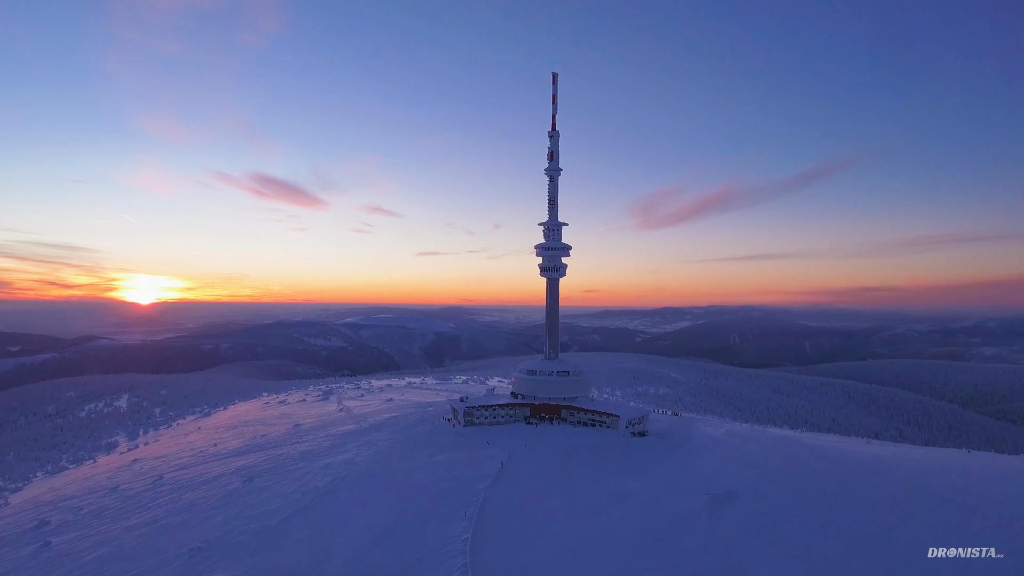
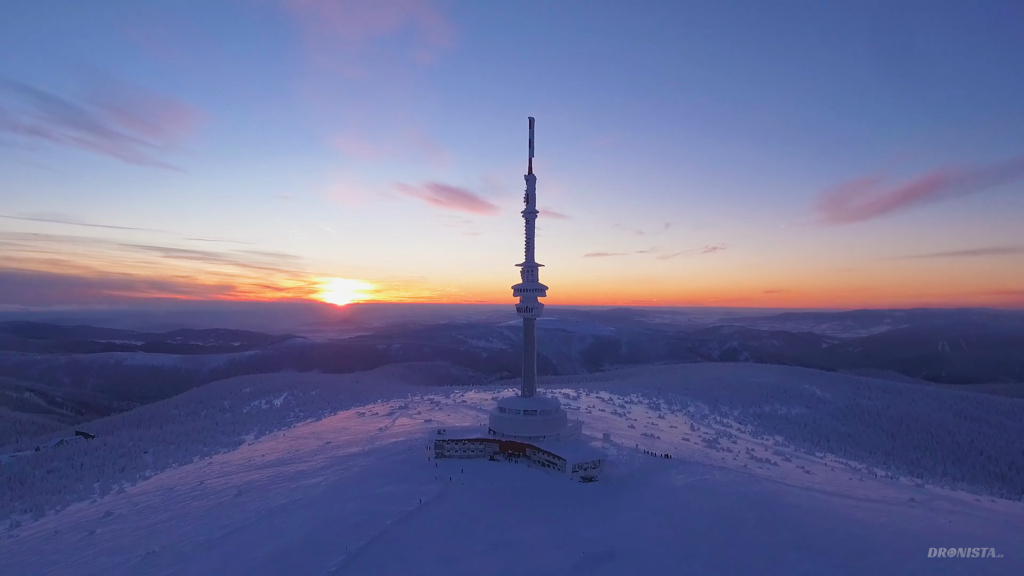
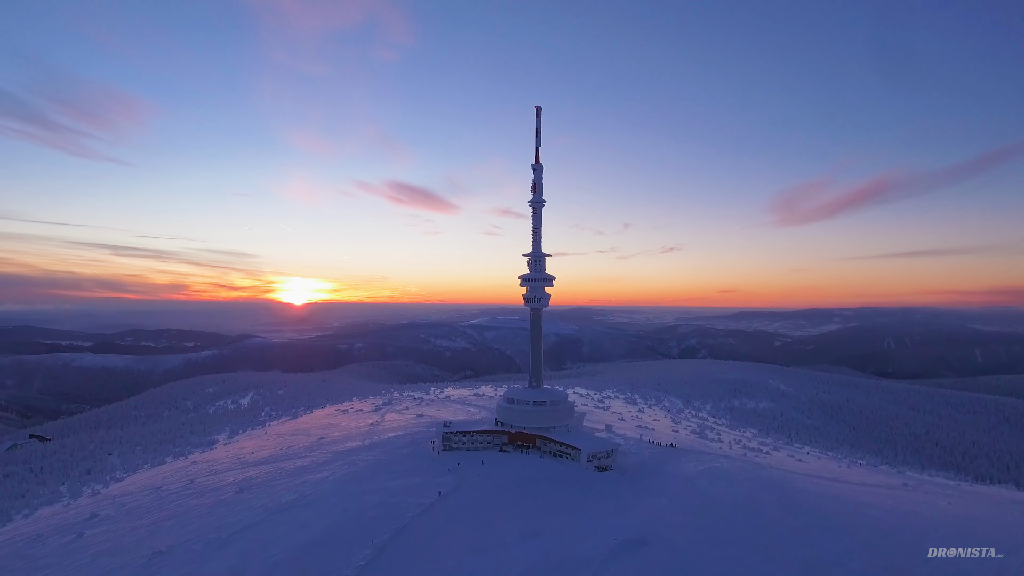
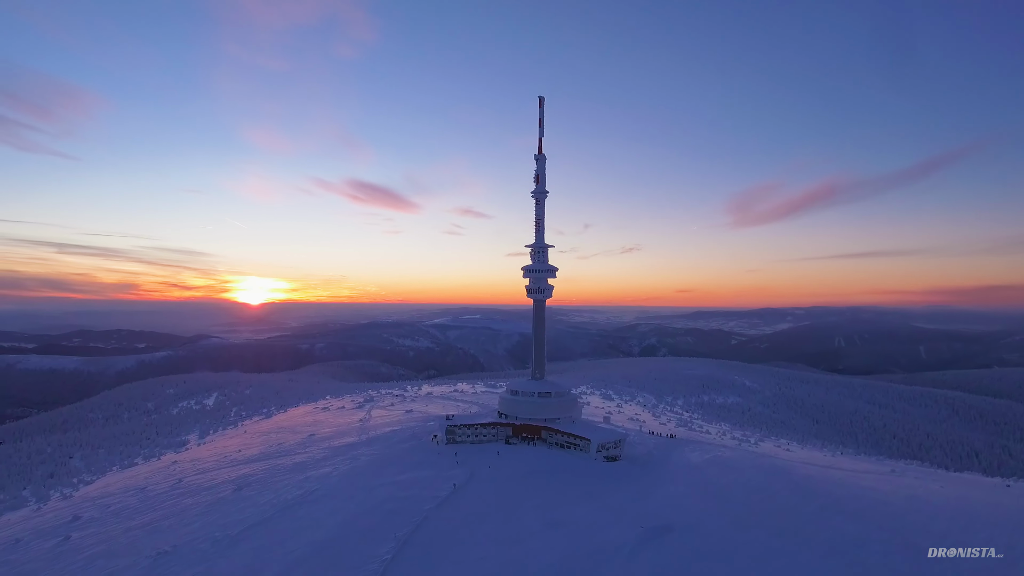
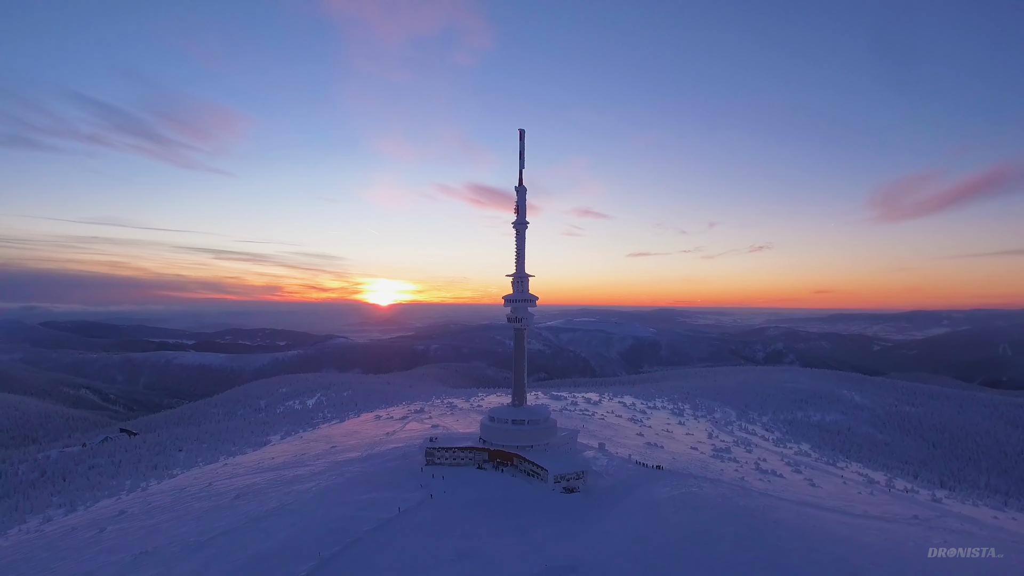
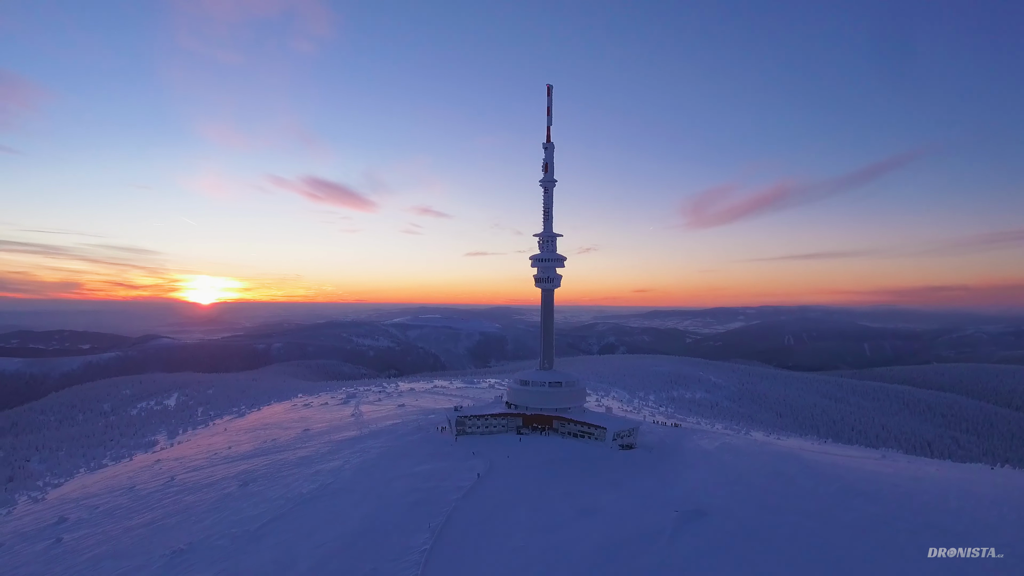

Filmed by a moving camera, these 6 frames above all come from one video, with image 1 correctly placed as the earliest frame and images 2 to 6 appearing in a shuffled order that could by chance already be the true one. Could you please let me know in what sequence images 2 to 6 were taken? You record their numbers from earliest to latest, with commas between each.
6, 4, 3, 2, 5
